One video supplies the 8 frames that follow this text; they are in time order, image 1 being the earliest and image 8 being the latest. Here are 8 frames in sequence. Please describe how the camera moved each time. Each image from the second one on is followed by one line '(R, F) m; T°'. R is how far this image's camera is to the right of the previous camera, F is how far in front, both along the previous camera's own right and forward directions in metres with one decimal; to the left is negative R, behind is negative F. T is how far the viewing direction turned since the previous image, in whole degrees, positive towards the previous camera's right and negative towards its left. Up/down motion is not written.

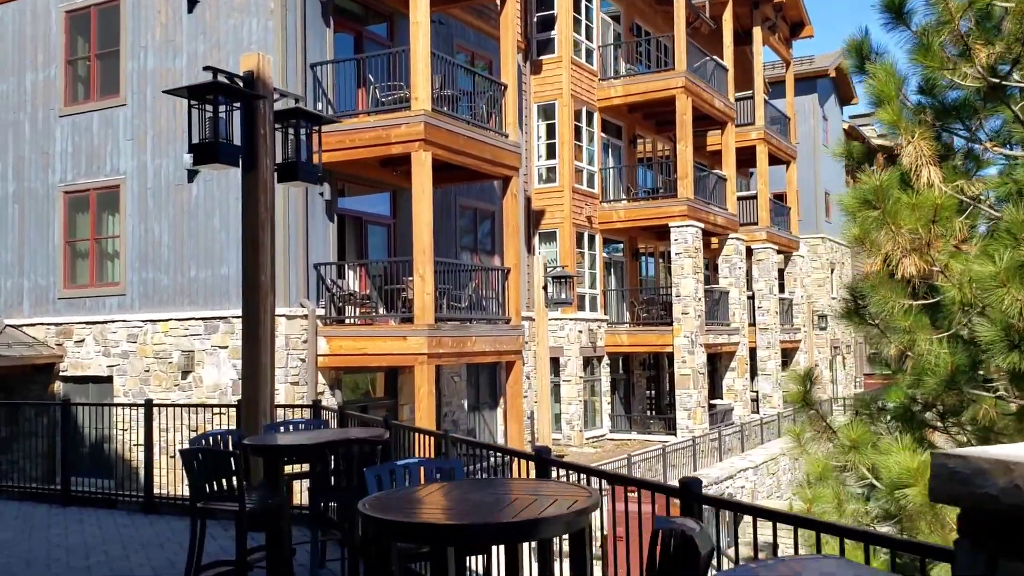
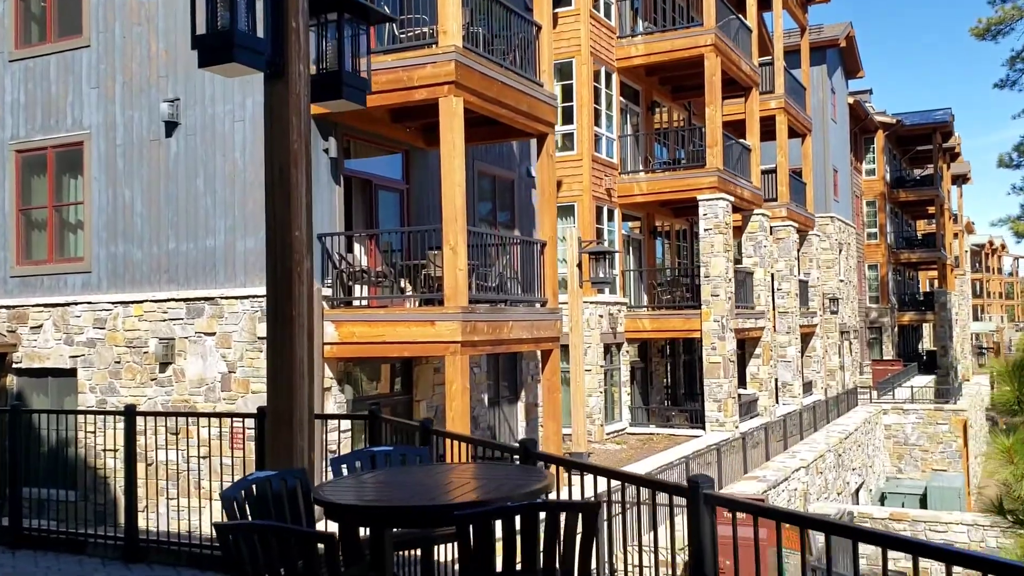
(-0.9, +2.1) m; +2°
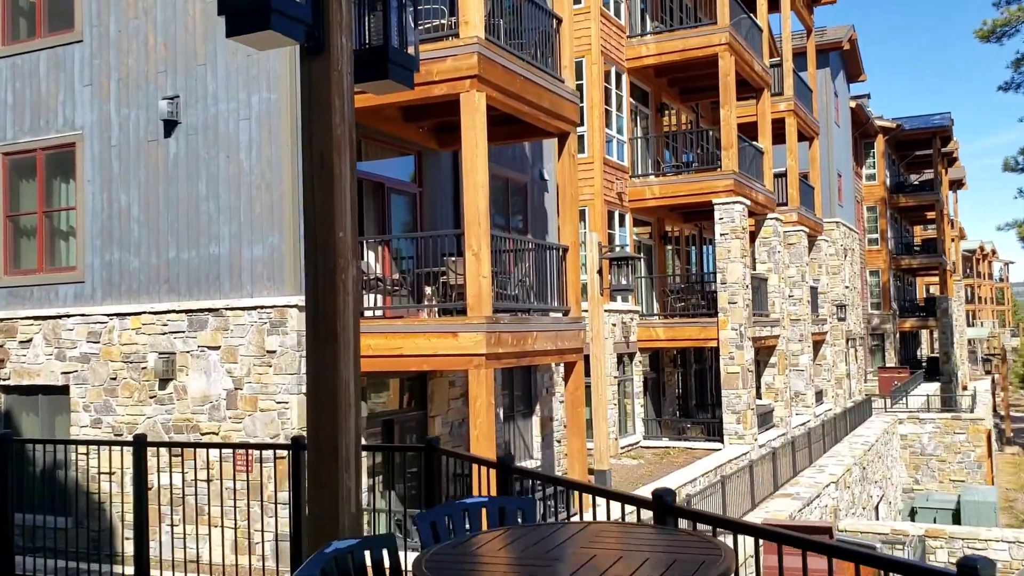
(-0.4, +0.7) m; +1°
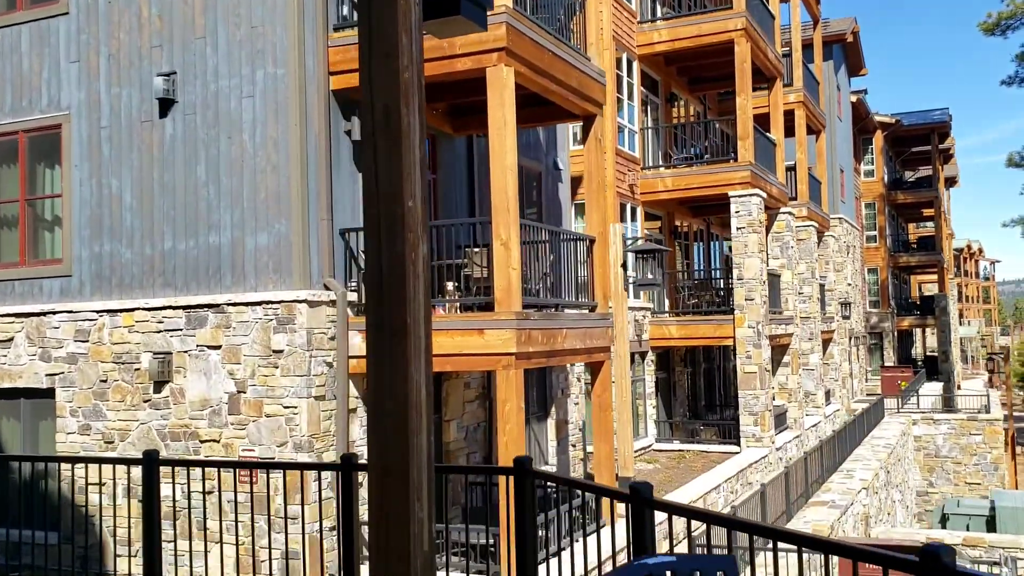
(-0.5, +0.8) m; +1°
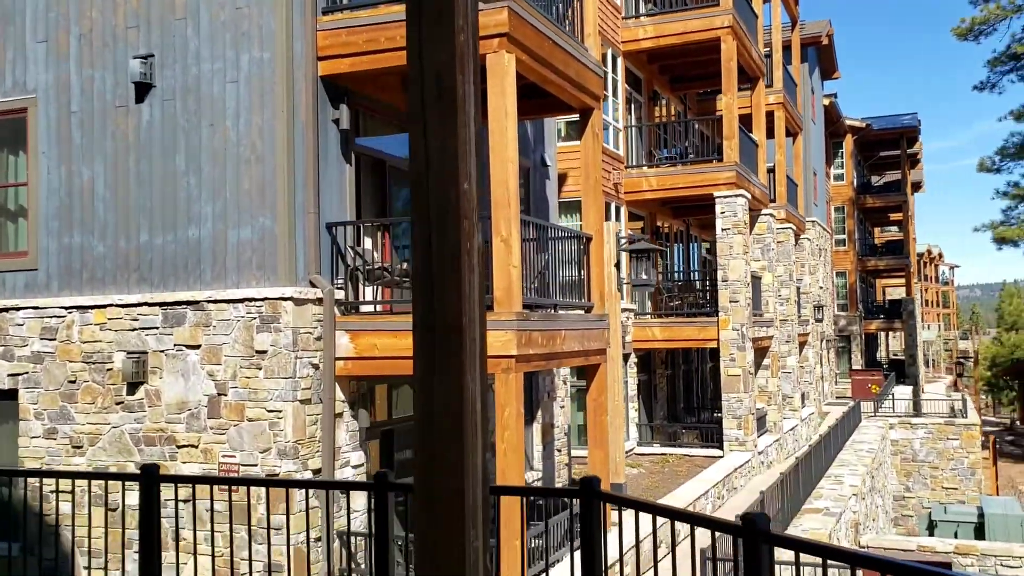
(-0.3, +0.4) m; +2°
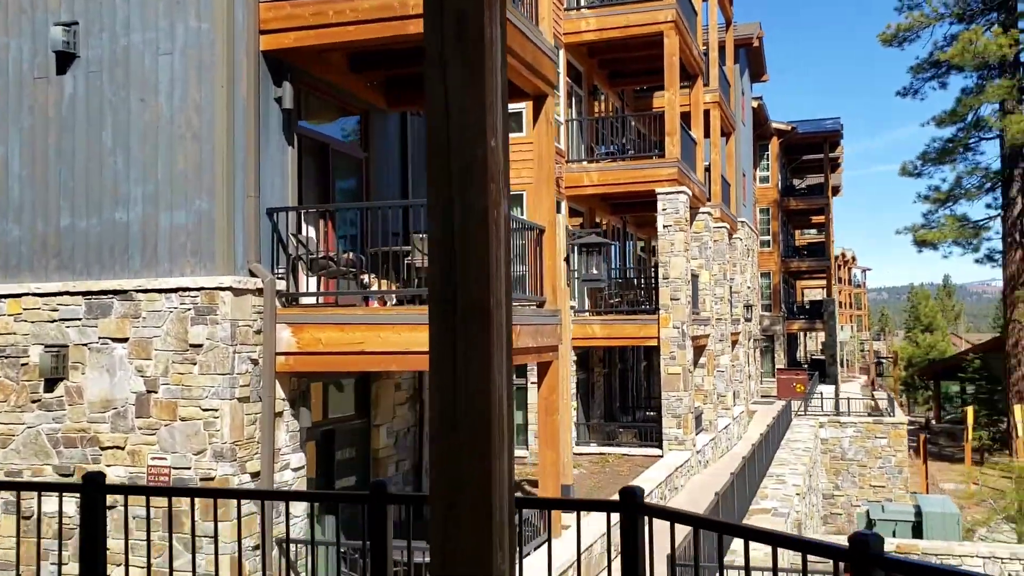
(-0.3, +0.5) m; +5°
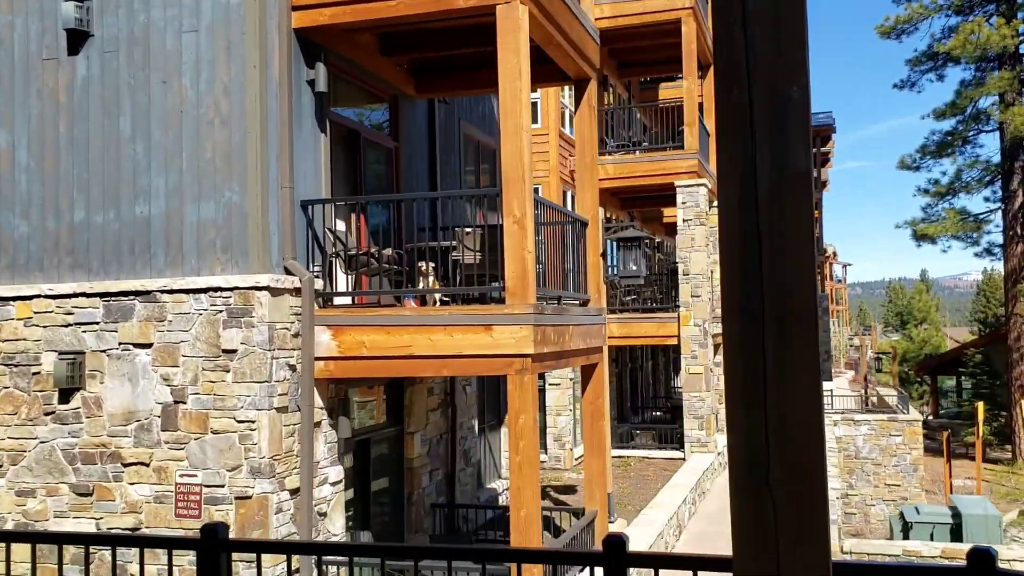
(-0.7, +0.7) m; +1°
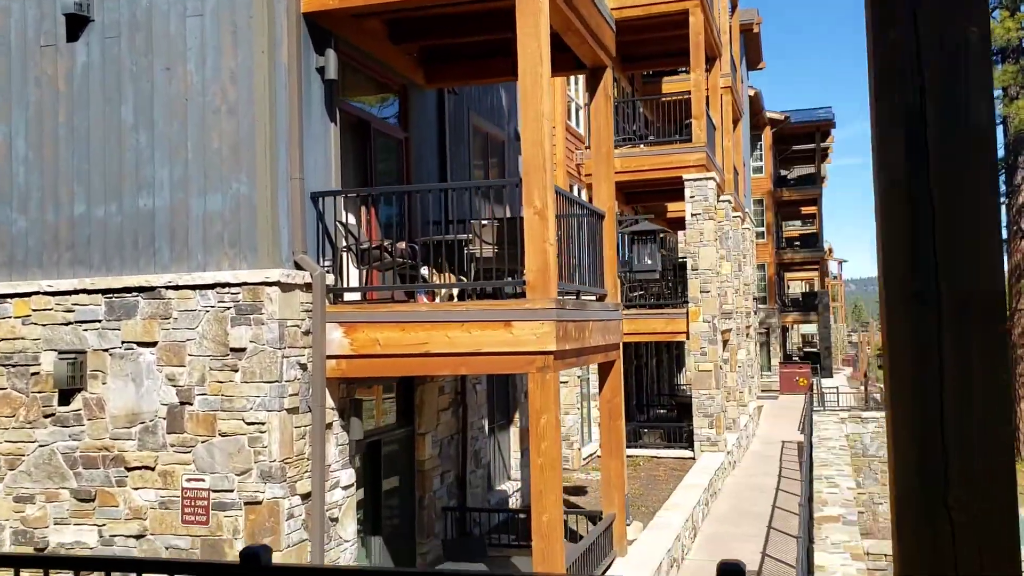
(-0.2, +0.3) m; 0°
